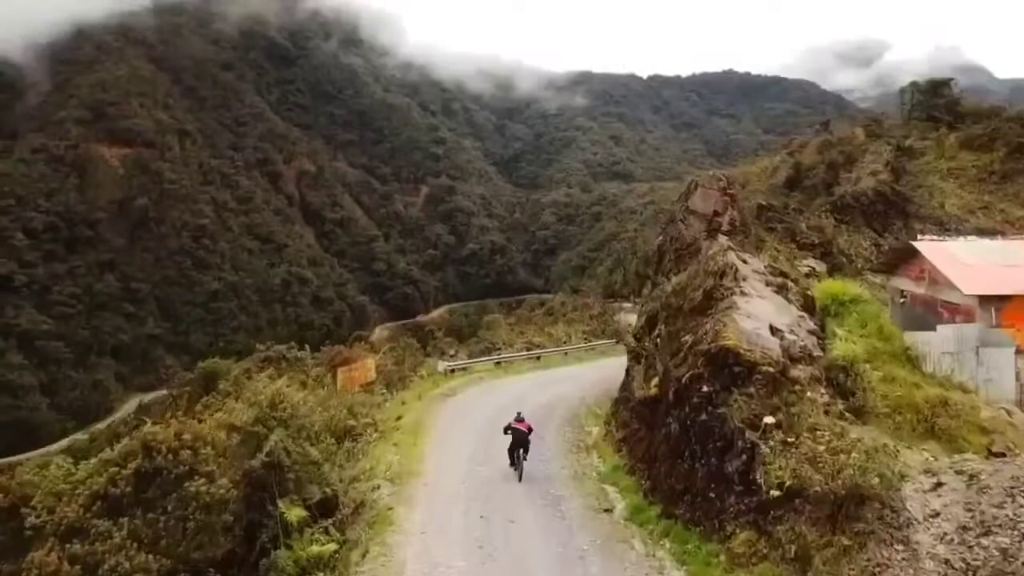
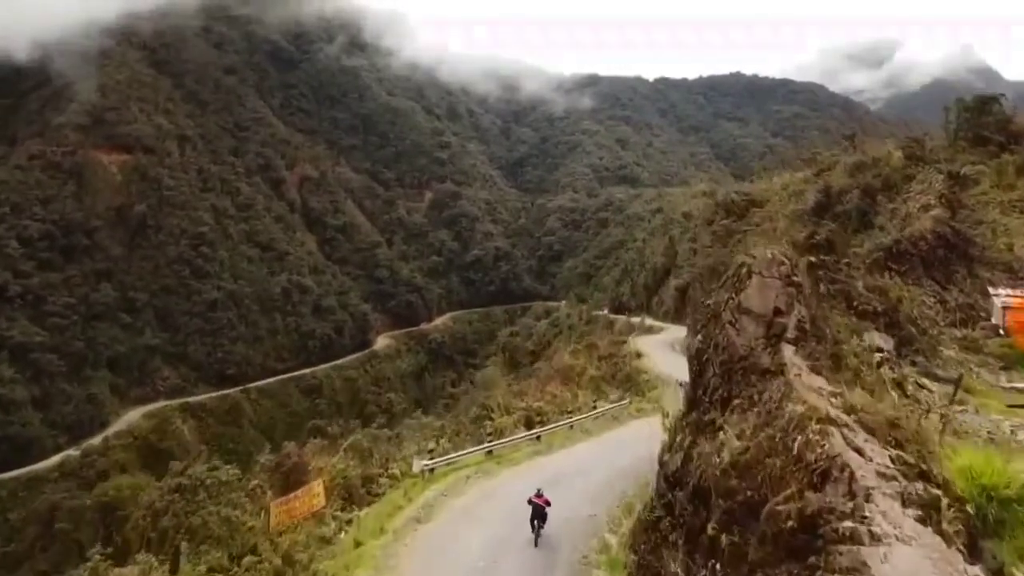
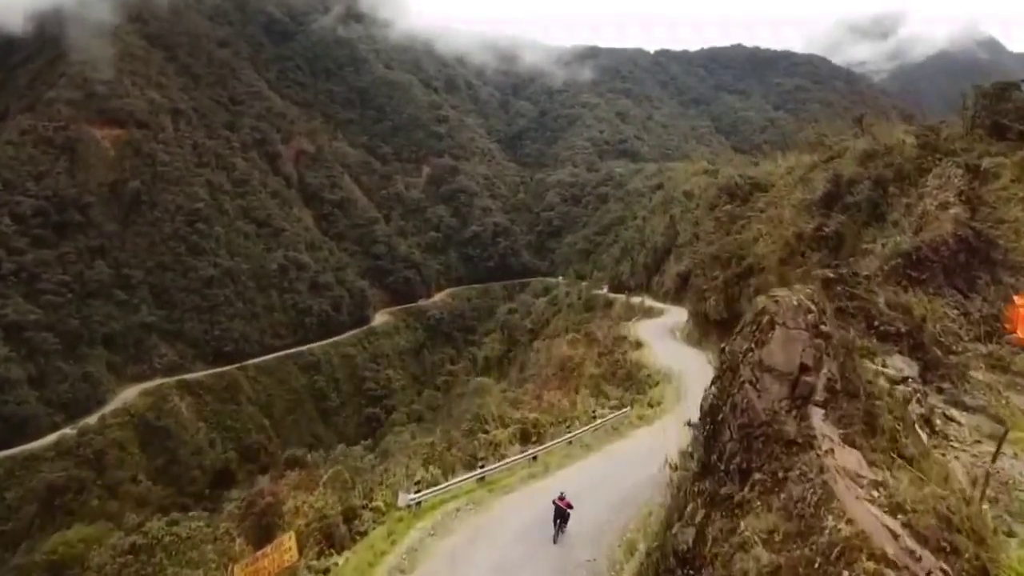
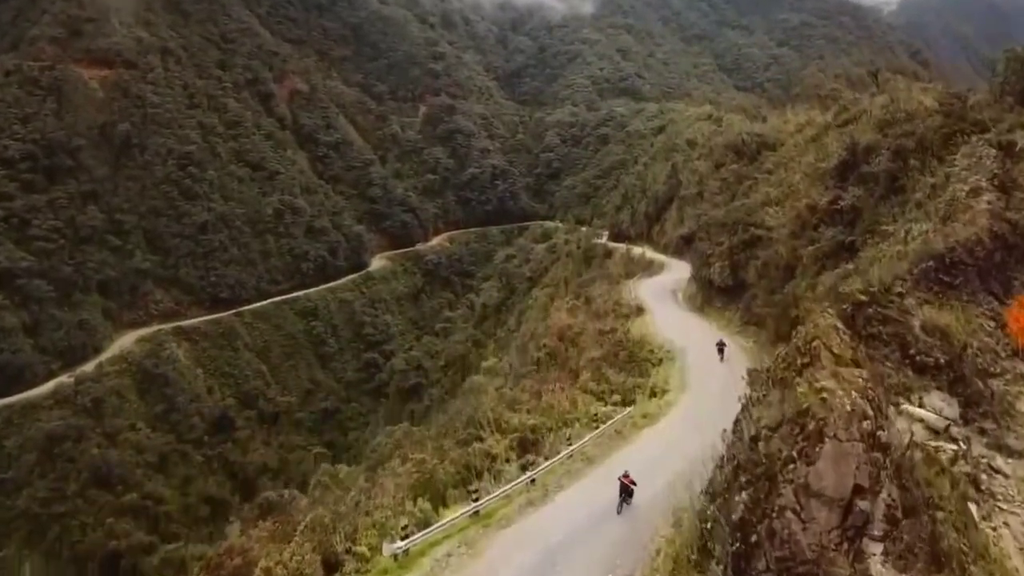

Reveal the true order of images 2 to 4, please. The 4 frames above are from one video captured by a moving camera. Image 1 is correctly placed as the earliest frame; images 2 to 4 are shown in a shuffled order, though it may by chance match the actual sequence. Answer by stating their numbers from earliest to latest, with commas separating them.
2, 3, 4
